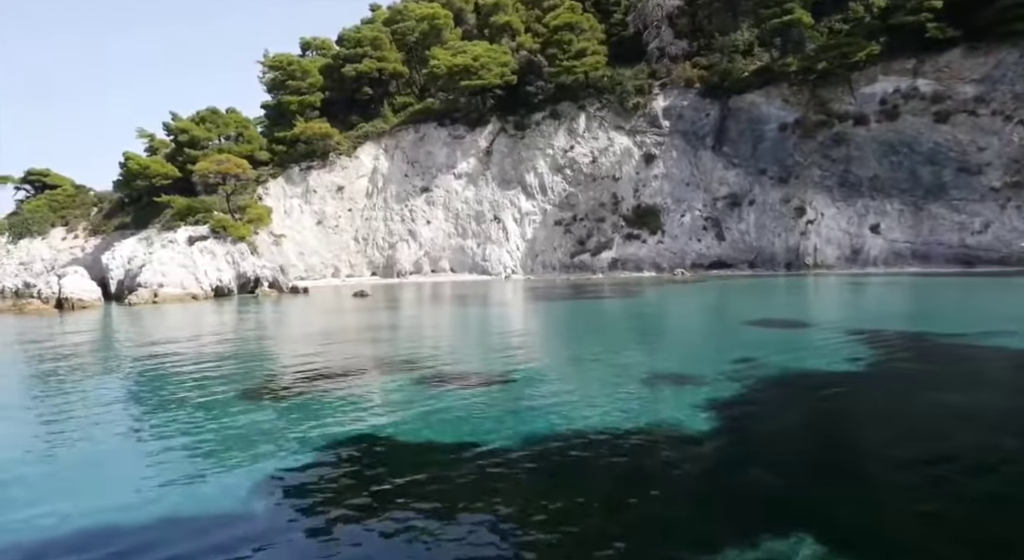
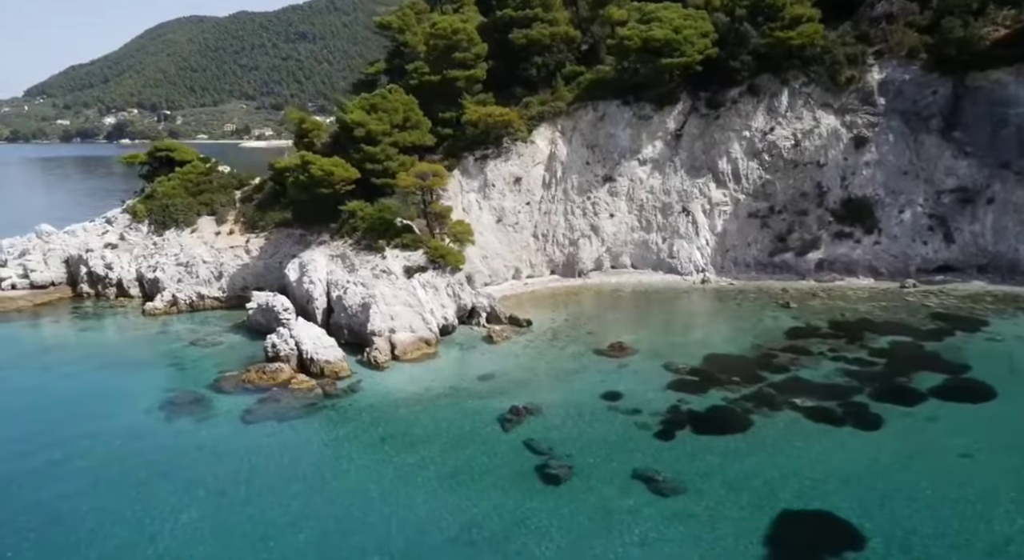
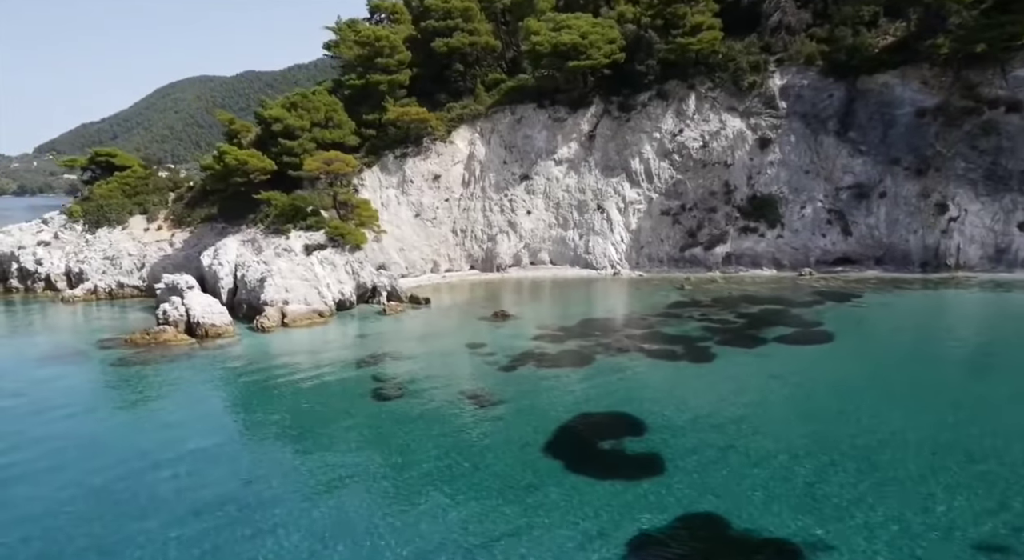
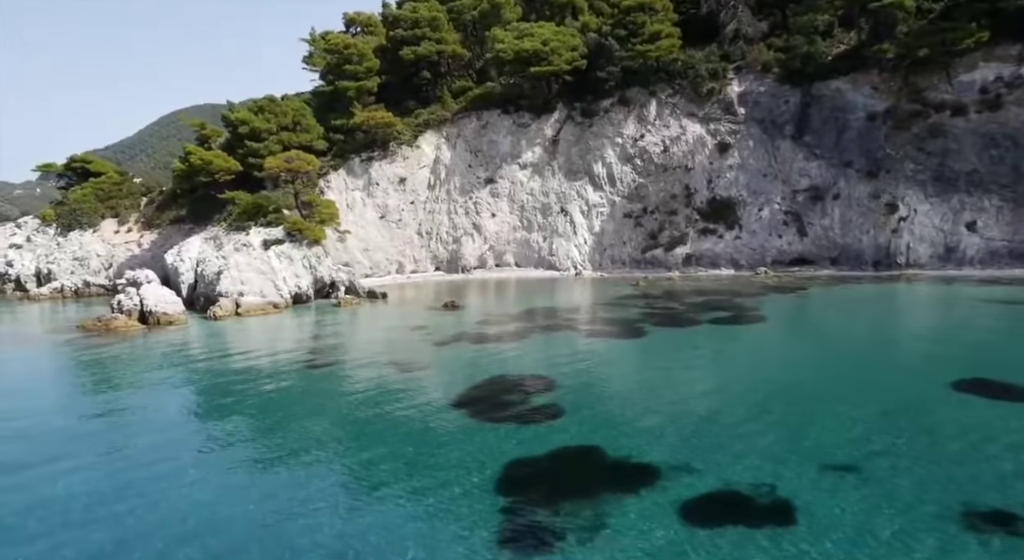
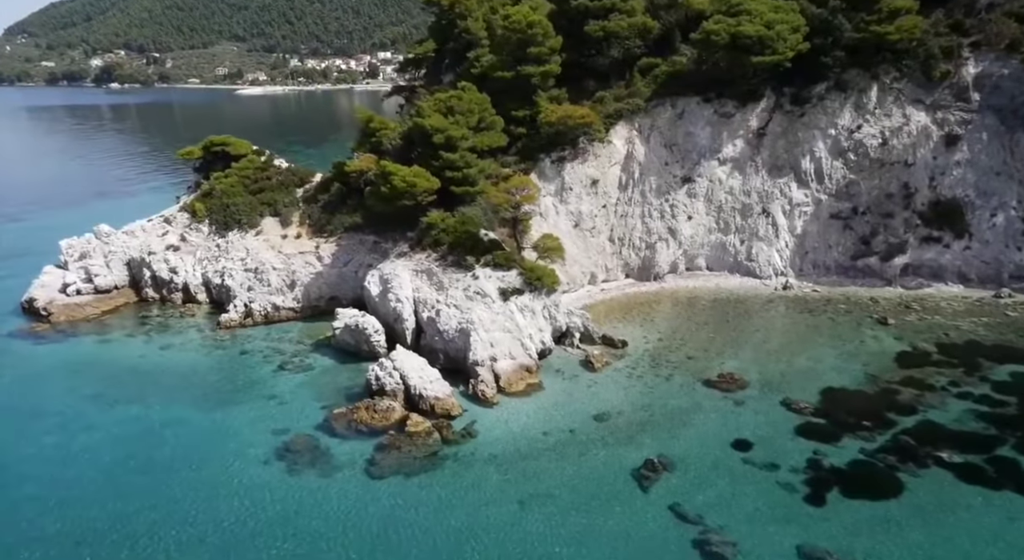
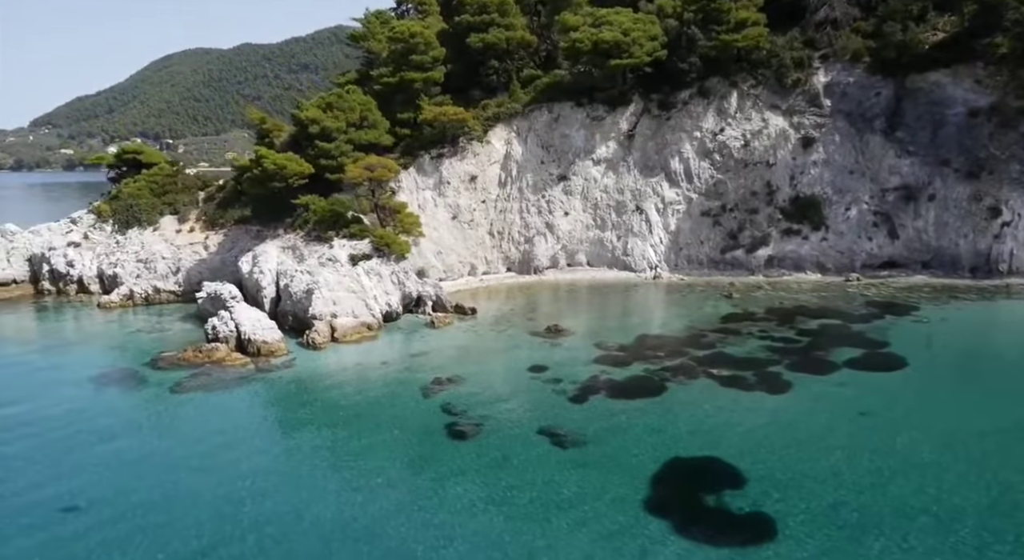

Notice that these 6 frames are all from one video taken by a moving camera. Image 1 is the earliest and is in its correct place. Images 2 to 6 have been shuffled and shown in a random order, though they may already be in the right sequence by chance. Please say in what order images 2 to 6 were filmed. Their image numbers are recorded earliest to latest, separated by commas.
4, 3, 6, 2, 5
